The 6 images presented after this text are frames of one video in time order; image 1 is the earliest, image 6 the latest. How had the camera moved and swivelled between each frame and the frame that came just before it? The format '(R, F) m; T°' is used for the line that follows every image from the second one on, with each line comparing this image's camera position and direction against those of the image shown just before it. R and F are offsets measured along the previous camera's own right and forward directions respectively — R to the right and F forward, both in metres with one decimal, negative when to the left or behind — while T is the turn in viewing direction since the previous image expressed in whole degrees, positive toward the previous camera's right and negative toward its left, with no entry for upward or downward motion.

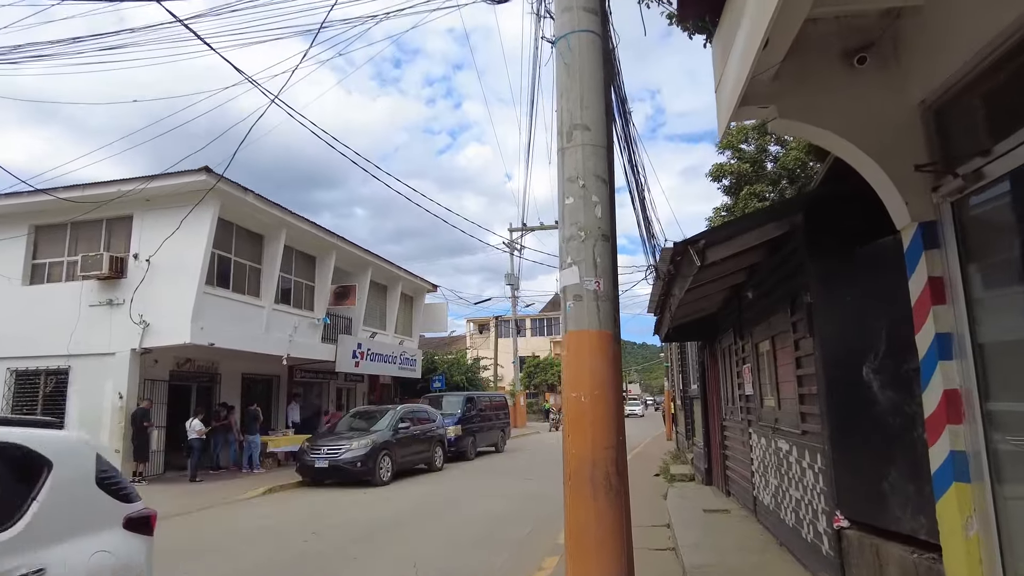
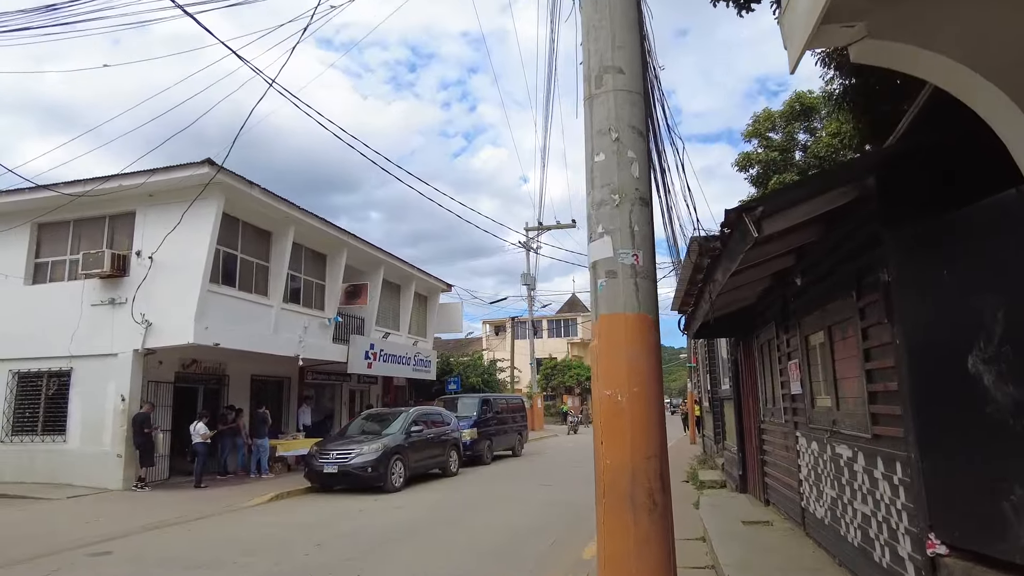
(0.0, +0.7) m; -1°
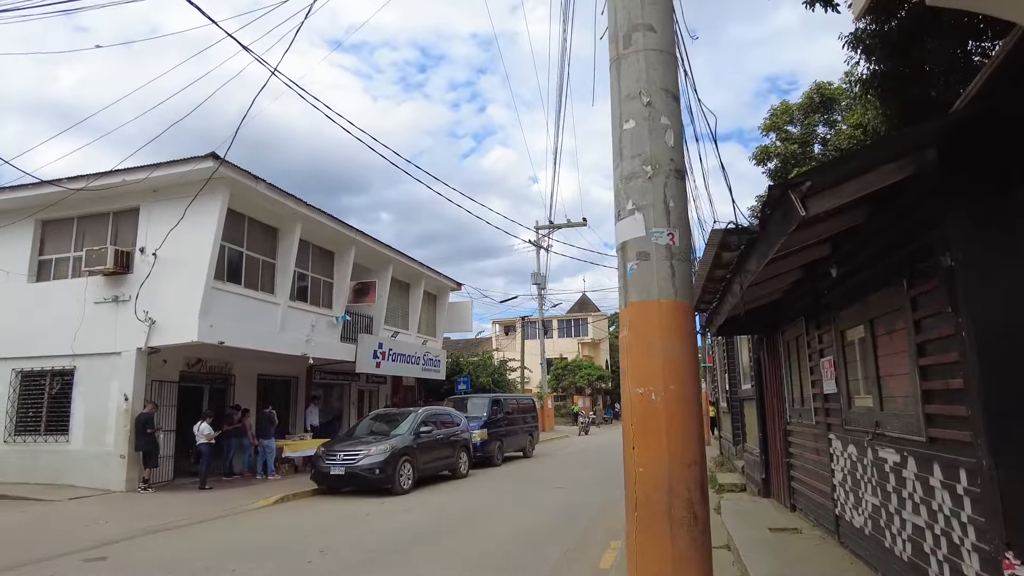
(0.0, +0.4) m; -1°
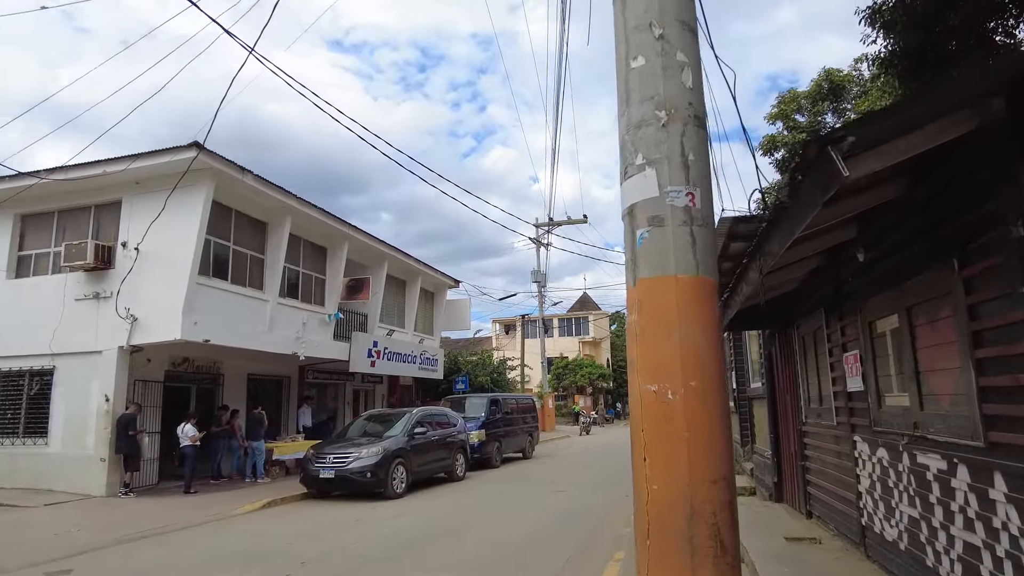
(+0.1, +0.5) m; 0°
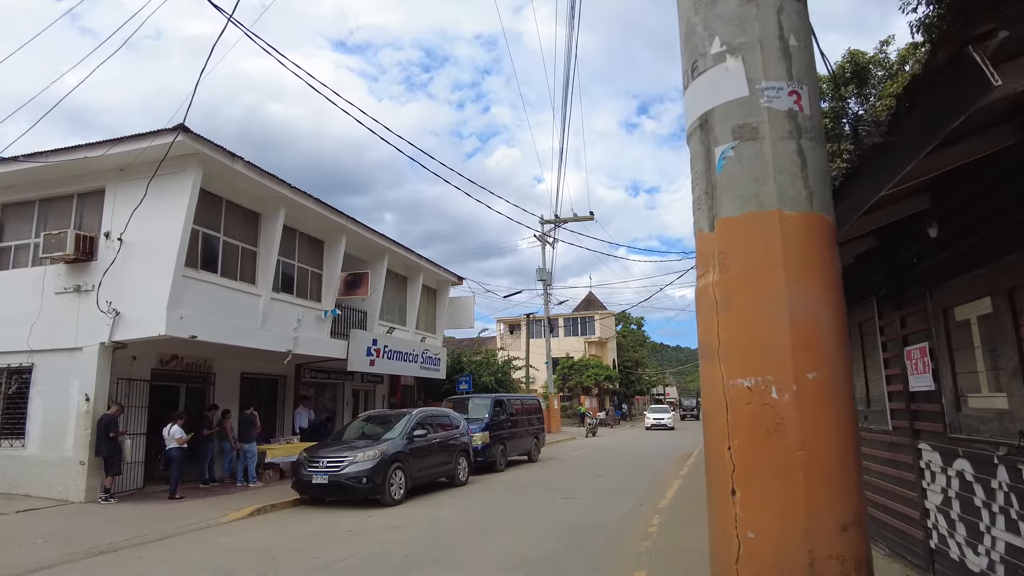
(0.0, +0.7) m; 0°
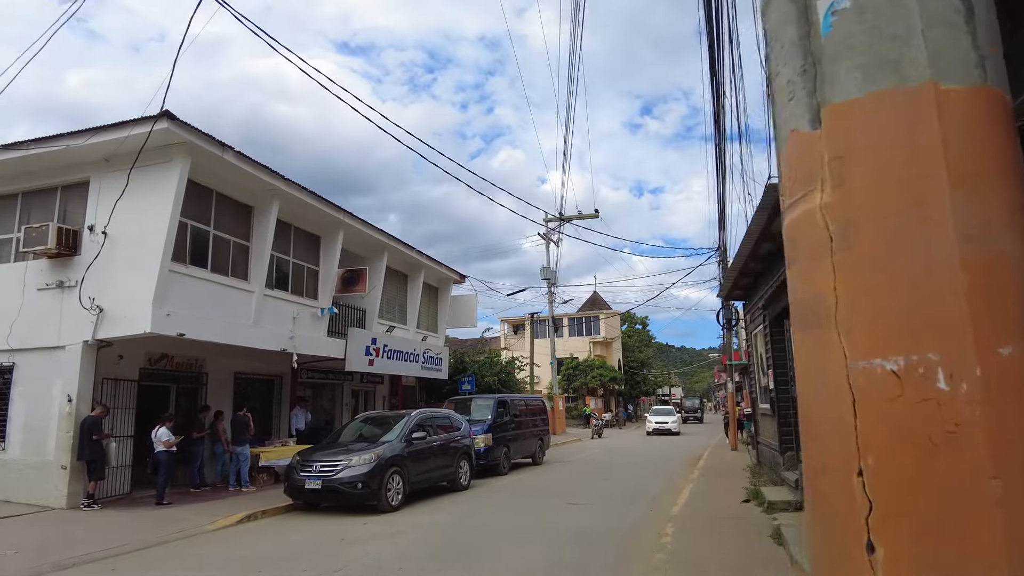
(0.0, +0.6) m; 0°
